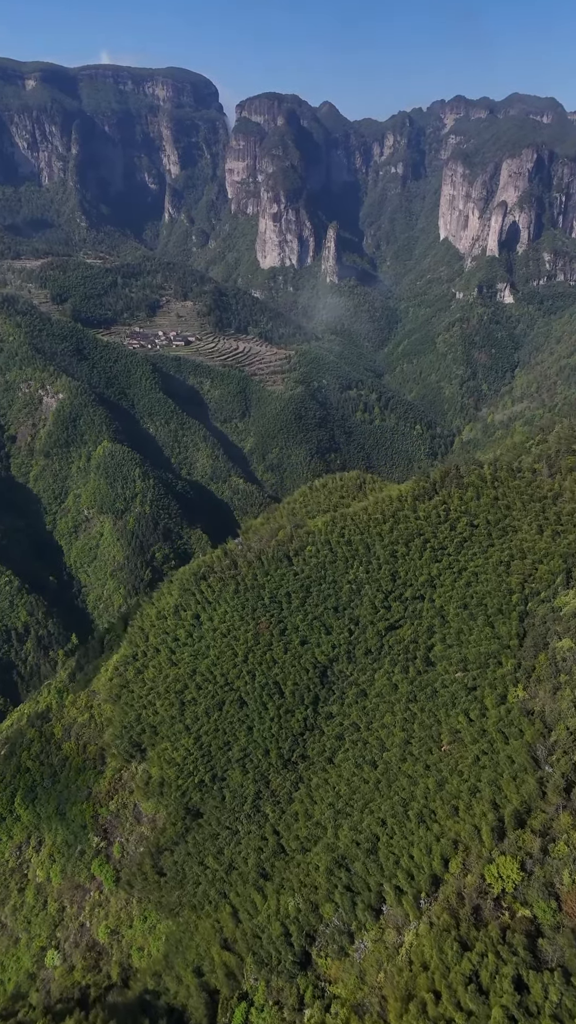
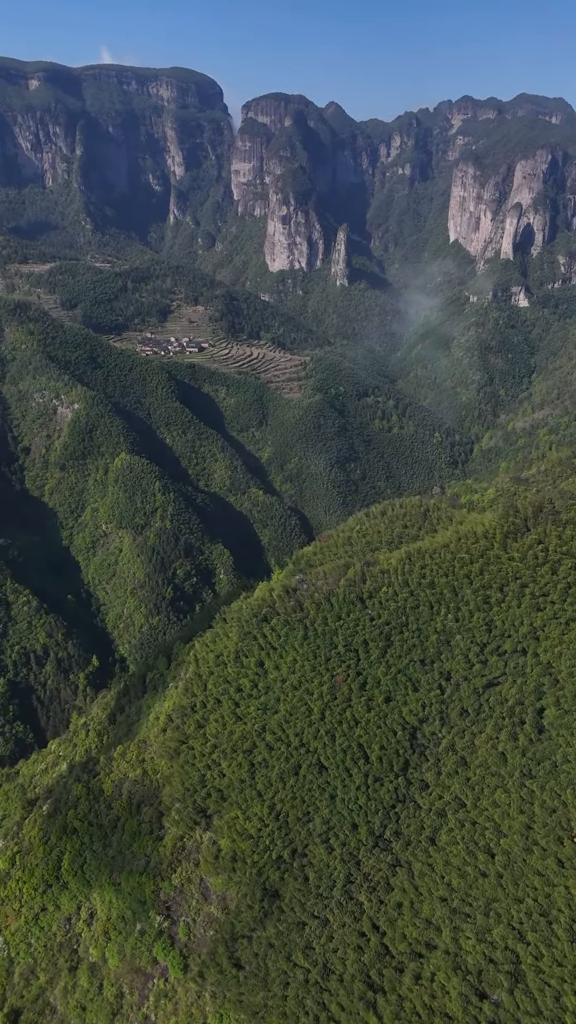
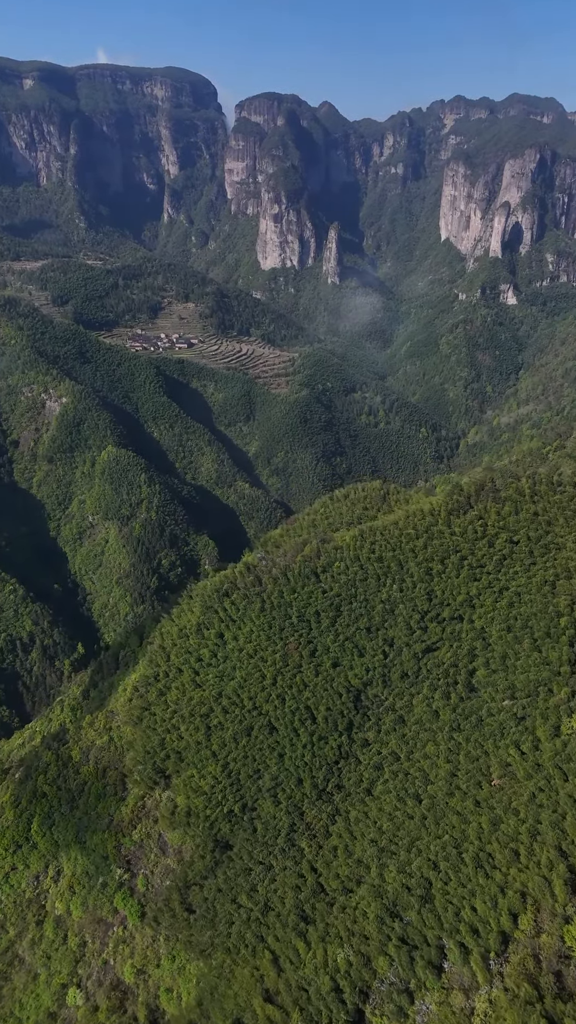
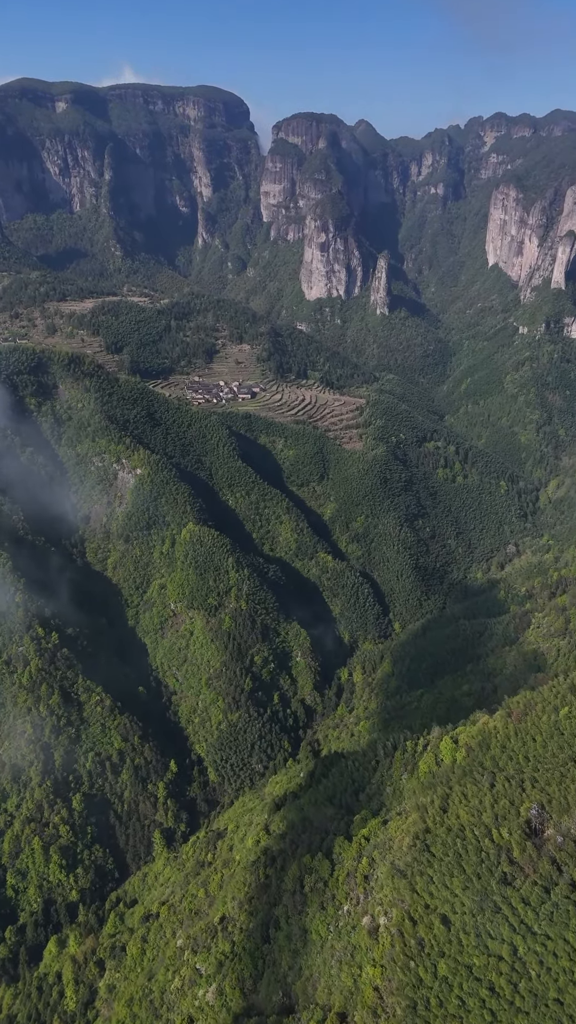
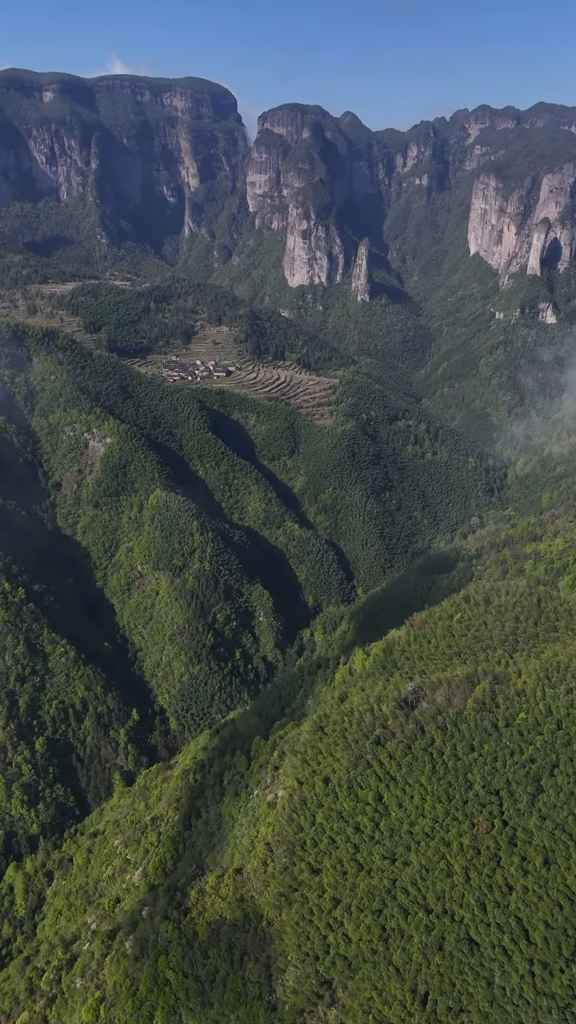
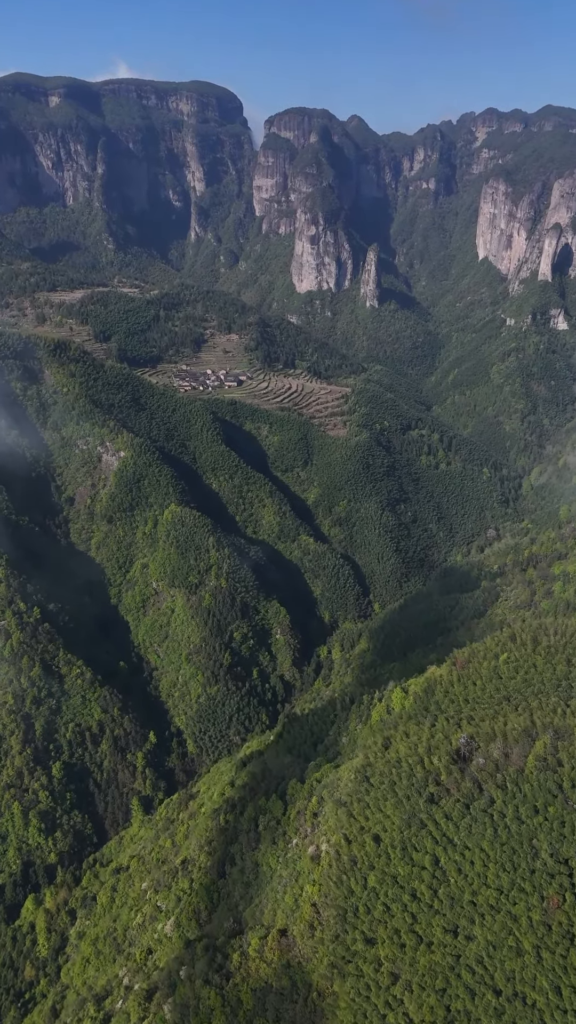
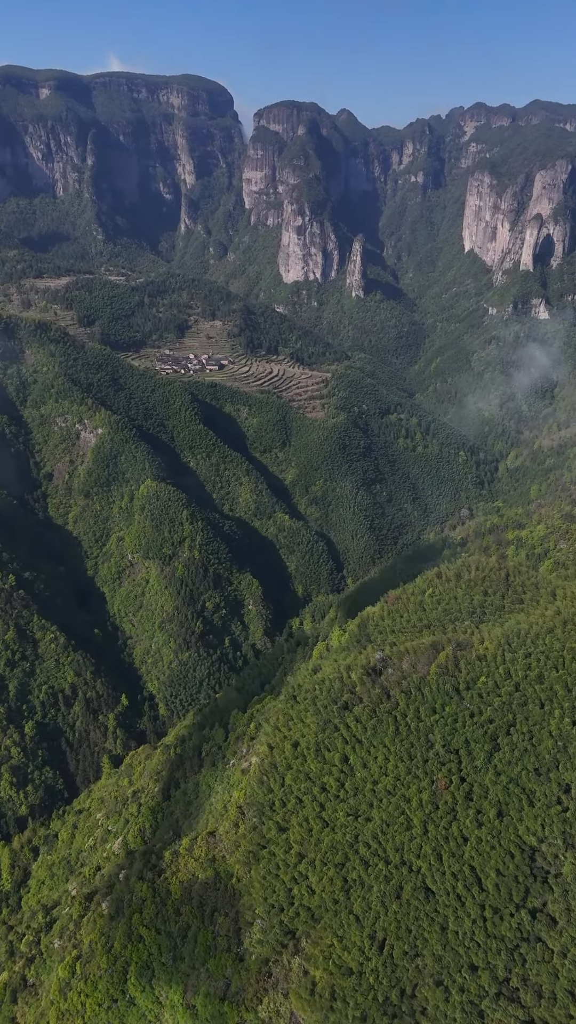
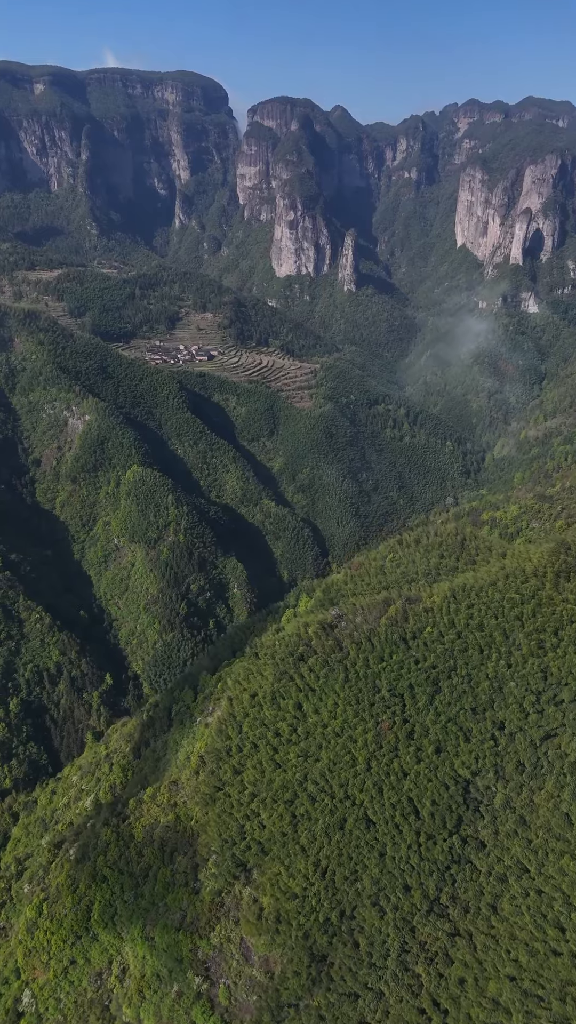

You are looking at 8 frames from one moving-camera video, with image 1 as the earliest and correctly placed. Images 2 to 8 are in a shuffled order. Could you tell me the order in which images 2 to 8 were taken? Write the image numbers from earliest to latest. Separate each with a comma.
3, 2, 8, 7, 5, 6, 4
